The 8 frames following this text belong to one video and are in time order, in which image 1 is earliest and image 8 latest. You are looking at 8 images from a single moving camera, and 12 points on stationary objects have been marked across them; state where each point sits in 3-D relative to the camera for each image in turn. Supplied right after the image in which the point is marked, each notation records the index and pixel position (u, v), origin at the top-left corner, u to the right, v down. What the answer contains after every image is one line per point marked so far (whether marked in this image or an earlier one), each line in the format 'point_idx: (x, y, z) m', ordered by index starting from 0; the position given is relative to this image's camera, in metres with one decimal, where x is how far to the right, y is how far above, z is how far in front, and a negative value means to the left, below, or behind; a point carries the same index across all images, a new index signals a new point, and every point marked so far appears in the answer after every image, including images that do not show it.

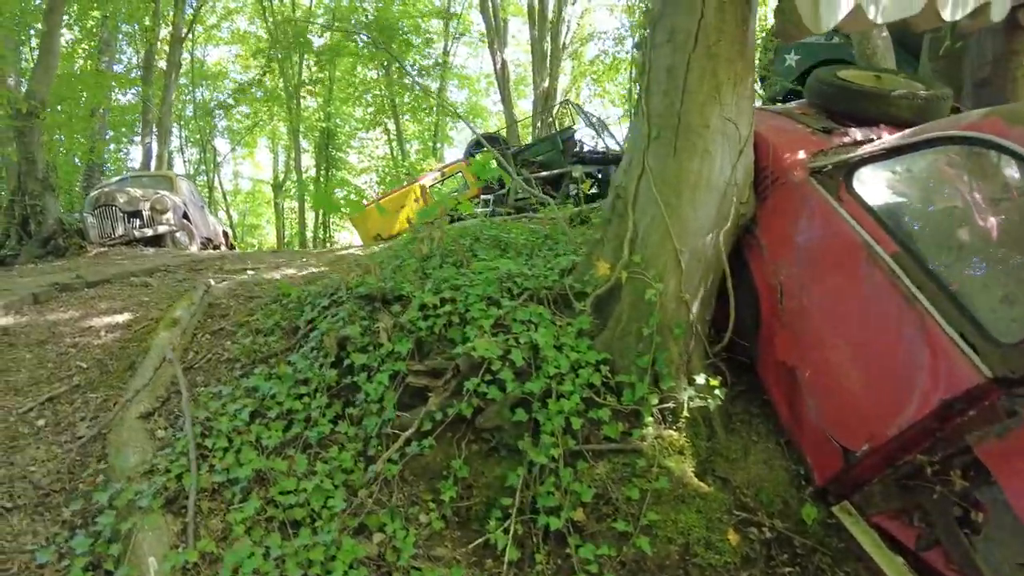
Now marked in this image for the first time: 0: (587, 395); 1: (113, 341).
0: (+0.3, -0.4, +2.3) m
1: (-2.0, -0.3, +3.4) m
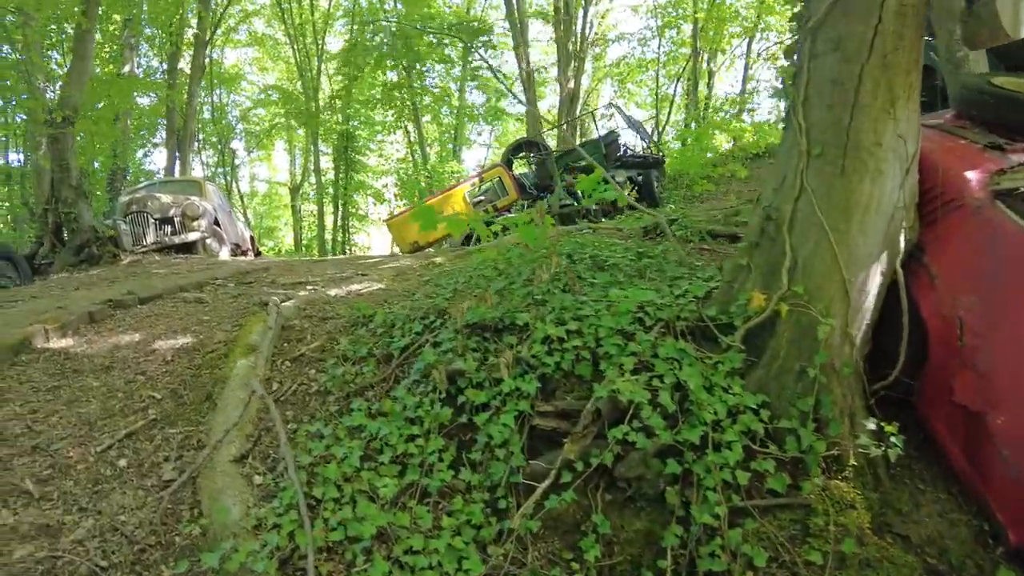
0: (+0.7, -0.5, +2.0) m
1: (-1.6, -0.4, +3.2) m
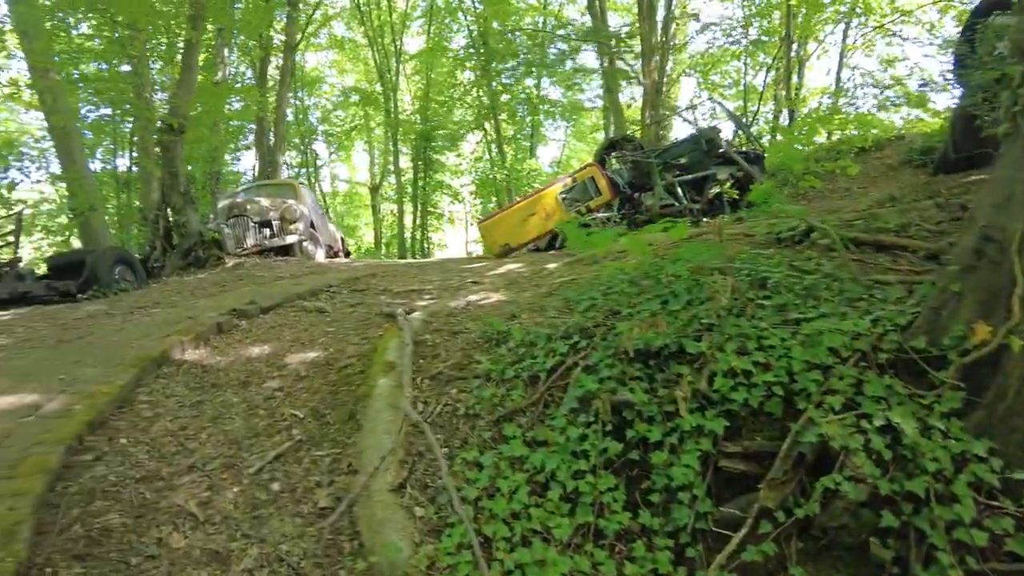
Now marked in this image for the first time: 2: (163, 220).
0: (+1.2, -0.6, +1.8) m
1: (-0.9, -0.5, +3.2) m
2: (-4.6, +0.9, +8.9) m
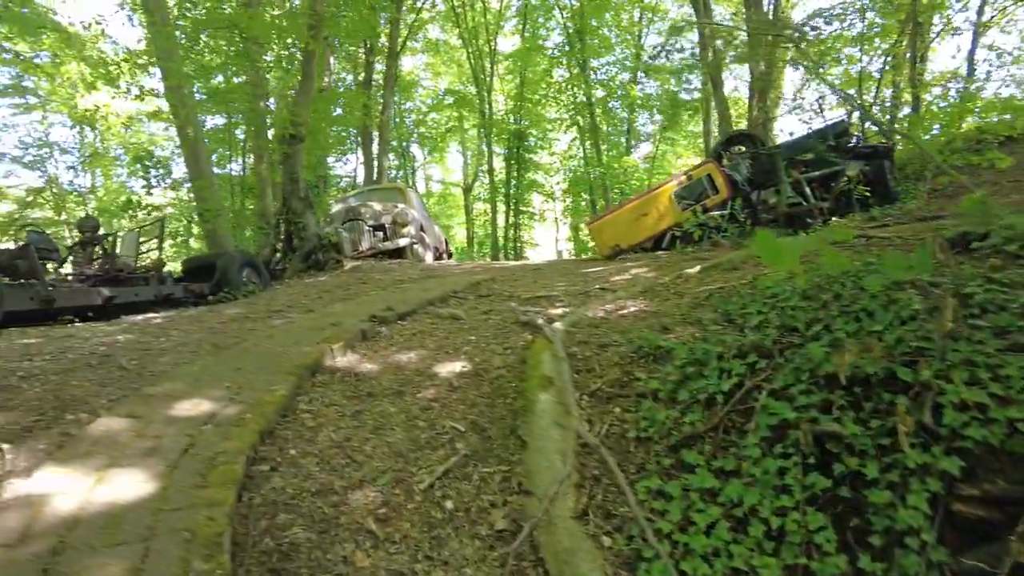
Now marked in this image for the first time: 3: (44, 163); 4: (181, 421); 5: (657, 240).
0: (+1.8, -0.6, +1.5) m
1: (-0.2, -0.5, +3.2) m
2: (-3.1, +0.9, +9.3) m
3: (-13.2, +3.6, +18.8) m
4: (-1.4, -0.6, +2.9) m
5: (+1.8, +0.6, +8.5) m
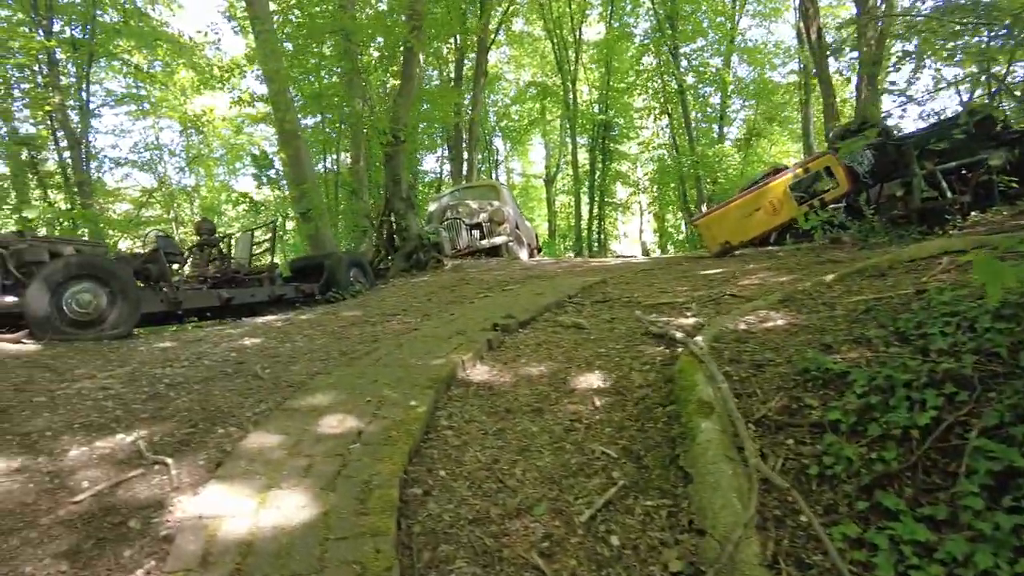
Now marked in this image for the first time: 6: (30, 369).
0: (+2.2, -0.7, +1.1) m
1: (+0.5, -0.6, +3.0) m
2: (-1.8, +0.9, +9.4) m
3: (-10.7, +3.8, +19.9) m
4: (-0.8, -0.7, +2.9) m
5: (+3.1, +0.6, +8.1) m
6: (-3.0, -0.5, +4.2) m
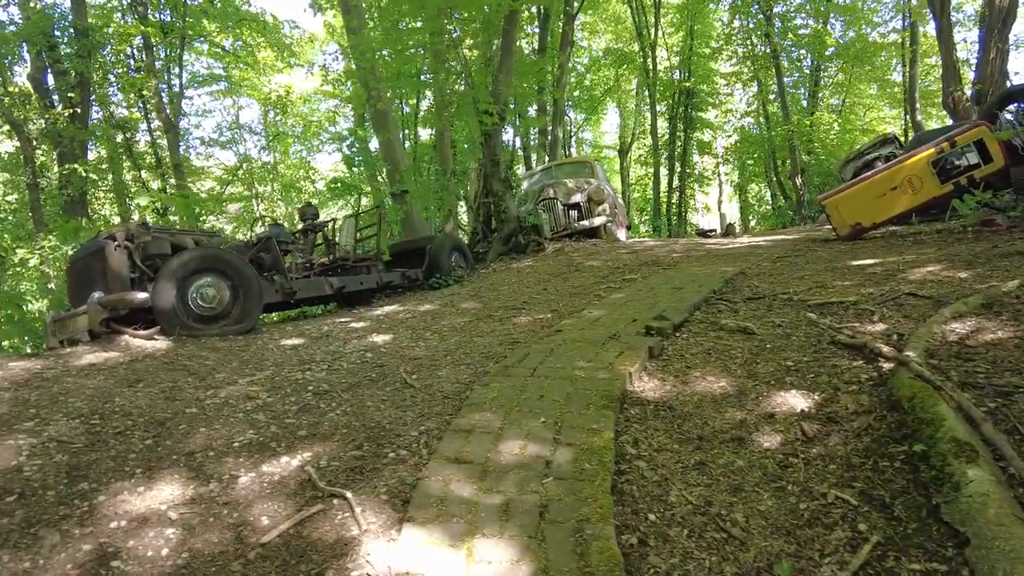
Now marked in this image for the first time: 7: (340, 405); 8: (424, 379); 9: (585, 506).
0: (+2.9, -0.9, +0.6) m
1: (+1.3, -0.6, +2.6) m
2: (-0.4, +1.1, +9.1) m
3: (-8.4, +4.4, +20.3) m
4: (0.0, -0.7, +2.6) m
5: (+4.4, +0.8, +7.4) m
6: (-2.1, -0.5, +4.1) m
7: (-0.9, -0.6, +3.5) m
8: (-0.5, -0.5, +3.8) m
9: (+0.3, -0.8, +2.4) m
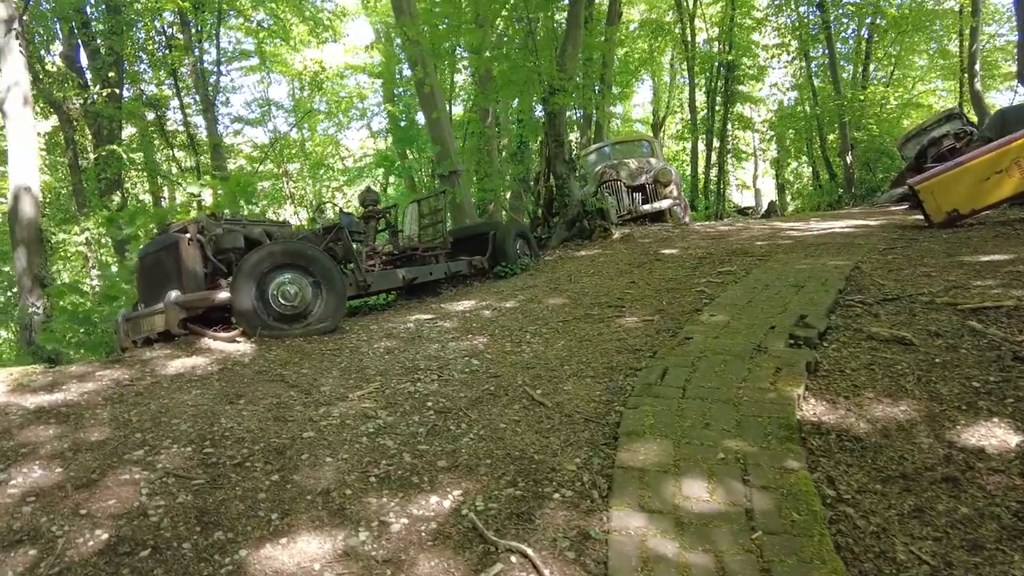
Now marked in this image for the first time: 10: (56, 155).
0: (+3.5, -1.0, +0.2) m
1: (+2.0, -0.7, +2.2) m
2: (+0.5, +1.3, +8.7) m
3: (-7.3, +5.0, +19.9) m
4: (+0.7, -0.8, +2.3) m
5: (+5.1, +0.9, +6.9) m
6: (-1.4, -0.5, +3.8) m
7: (-0.2, -0.7, +3.2) m
8: (+0.2, -0.6, +3.5) m
9: (+0.9, -0.9, +2.0) m
10: (-8.8, +2.6, +13.0) m
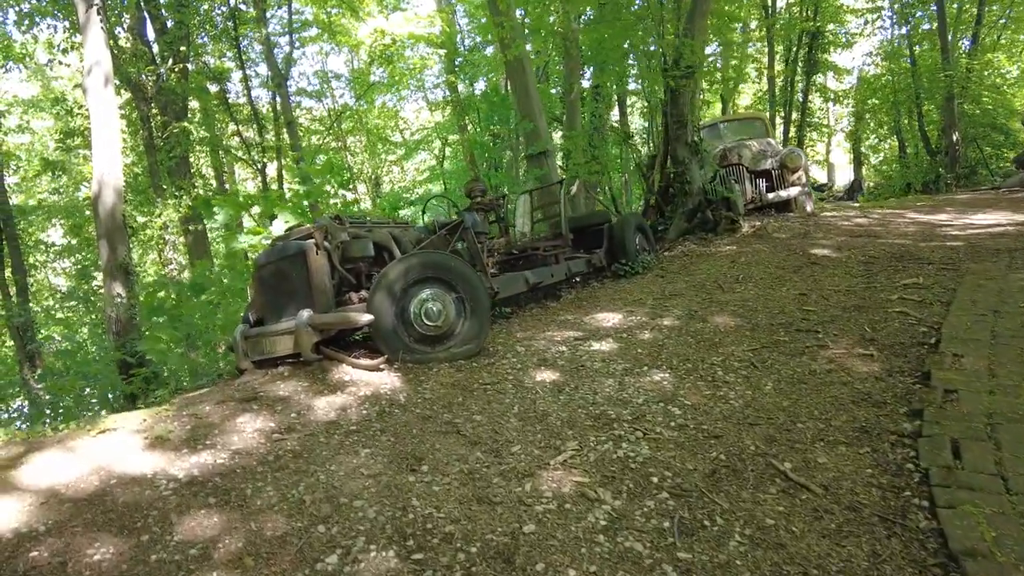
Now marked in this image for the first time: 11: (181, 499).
0: (+4.3, -1.4, -0.7) m
1: (+2.9, -1.0, +1.4) m
2: (+1.8, +1.3, +7.9) m
3: (-5.2, +5.7, +19.3) m
4: (+1.7, -1.1, +1.6) m
5: (+6.4, +0.8, +5.8) m
6: (-0.3, -0.7, +3.2) m
7: (+0.8, -0.9, +2.5) m
8: (+1.2, -0.8, +2.8) m
9: (+1.9, -1.1, +1.3) m
10: (-7.2, +2.9, +12.6) m
11: (-1.3, -0.8, +2.5) m
